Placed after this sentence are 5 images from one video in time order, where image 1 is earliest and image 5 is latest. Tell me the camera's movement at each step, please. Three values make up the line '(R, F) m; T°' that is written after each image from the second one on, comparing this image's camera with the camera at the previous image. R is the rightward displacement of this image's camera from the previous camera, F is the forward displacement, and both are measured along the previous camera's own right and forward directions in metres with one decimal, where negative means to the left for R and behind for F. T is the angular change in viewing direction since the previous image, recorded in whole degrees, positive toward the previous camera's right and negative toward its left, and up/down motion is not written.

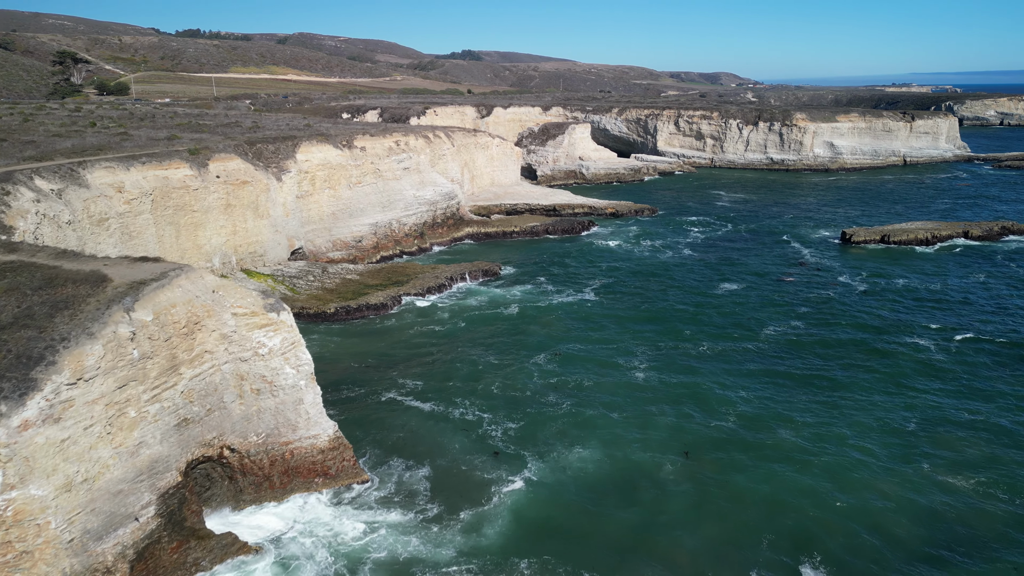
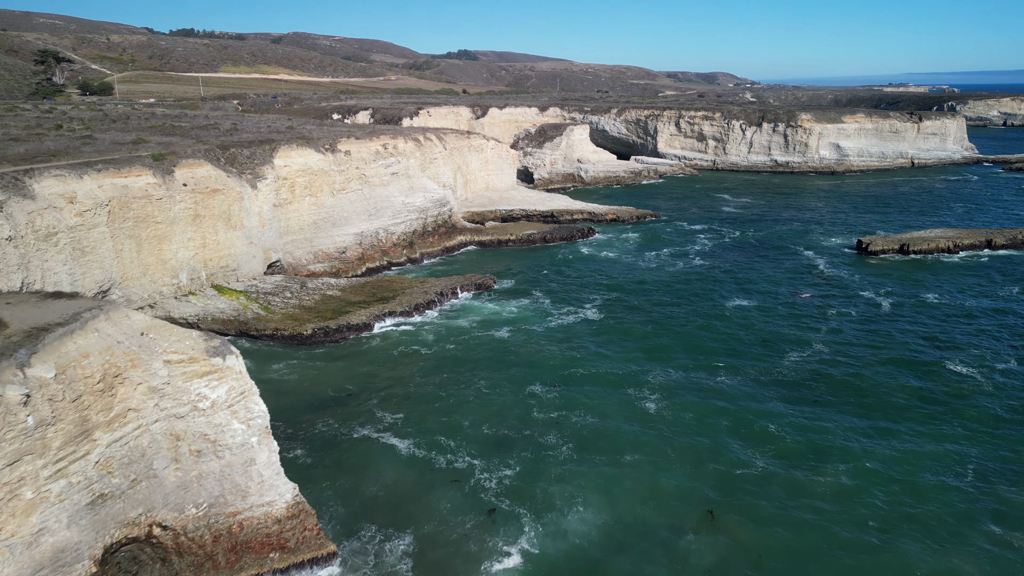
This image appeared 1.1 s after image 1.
(+0.1, +2.1) m; 0°
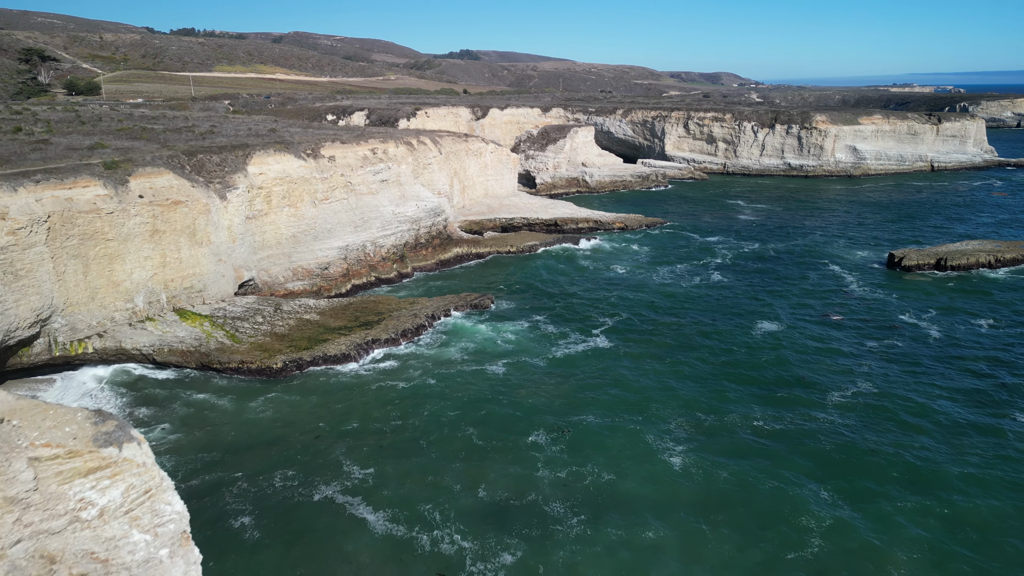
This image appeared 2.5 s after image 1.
(+0.1, +2.6) m; 0°
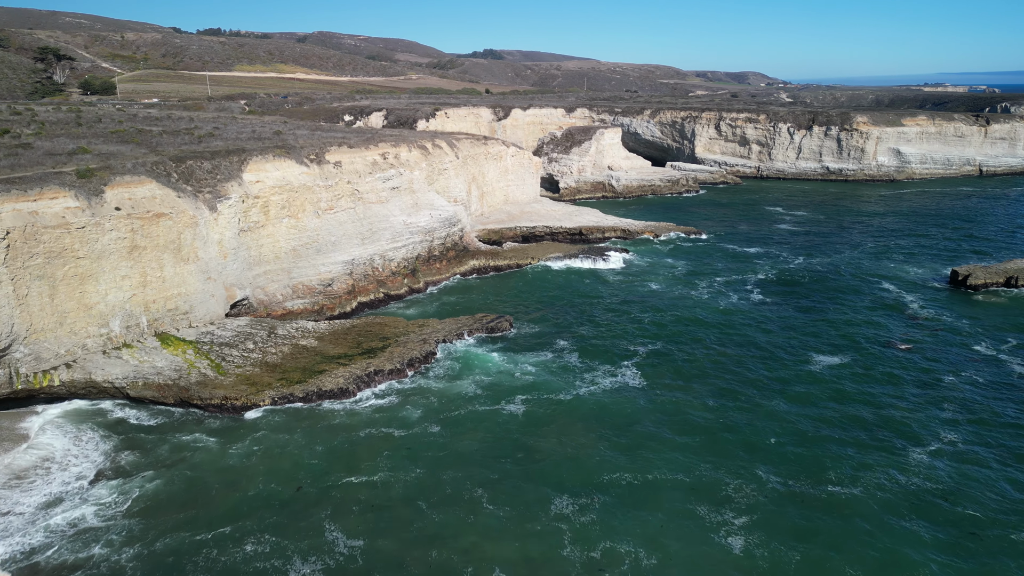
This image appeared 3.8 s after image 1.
(0.0, +2.4) m; -2°
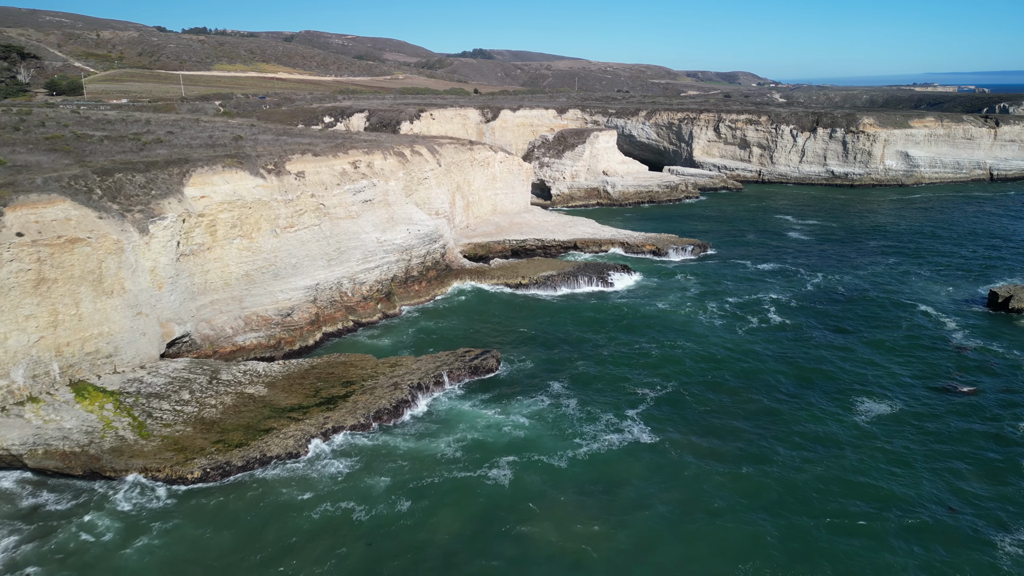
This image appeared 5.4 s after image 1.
(+0.1, +3.0) m; +1°
